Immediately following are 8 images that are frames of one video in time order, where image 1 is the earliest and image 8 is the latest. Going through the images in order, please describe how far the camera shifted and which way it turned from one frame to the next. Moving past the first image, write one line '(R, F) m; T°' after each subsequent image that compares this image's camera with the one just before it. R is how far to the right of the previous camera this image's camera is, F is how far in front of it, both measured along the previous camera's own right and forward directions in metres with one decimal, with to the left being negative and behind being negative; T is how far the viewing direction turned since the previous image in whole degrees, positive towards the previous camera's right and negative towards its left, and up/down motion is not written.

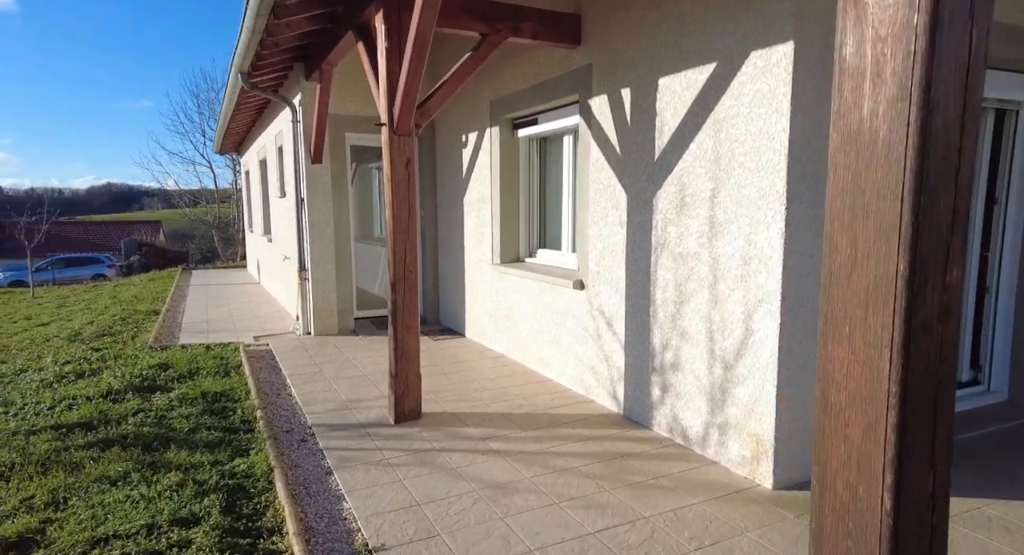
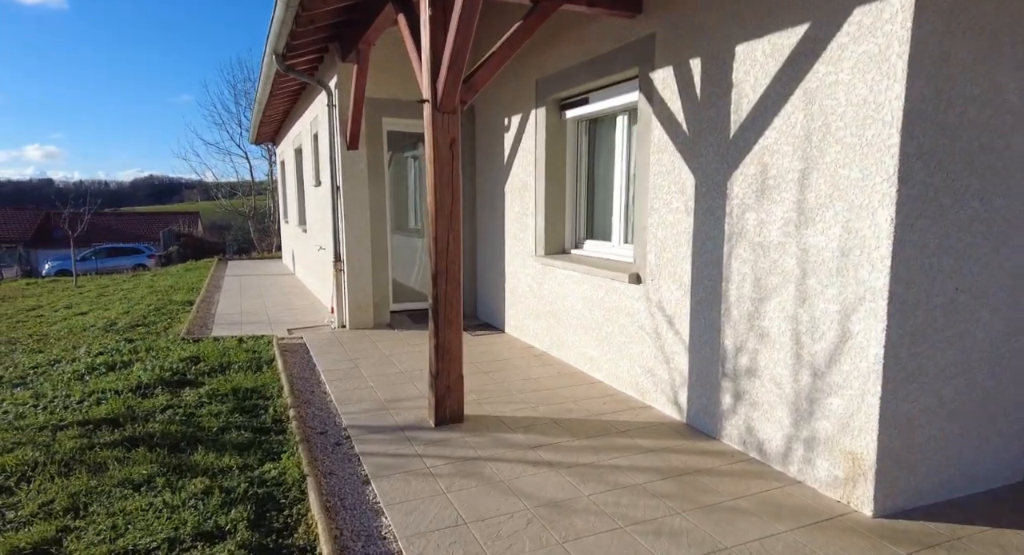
(-0.1, +0.4) m; -3°
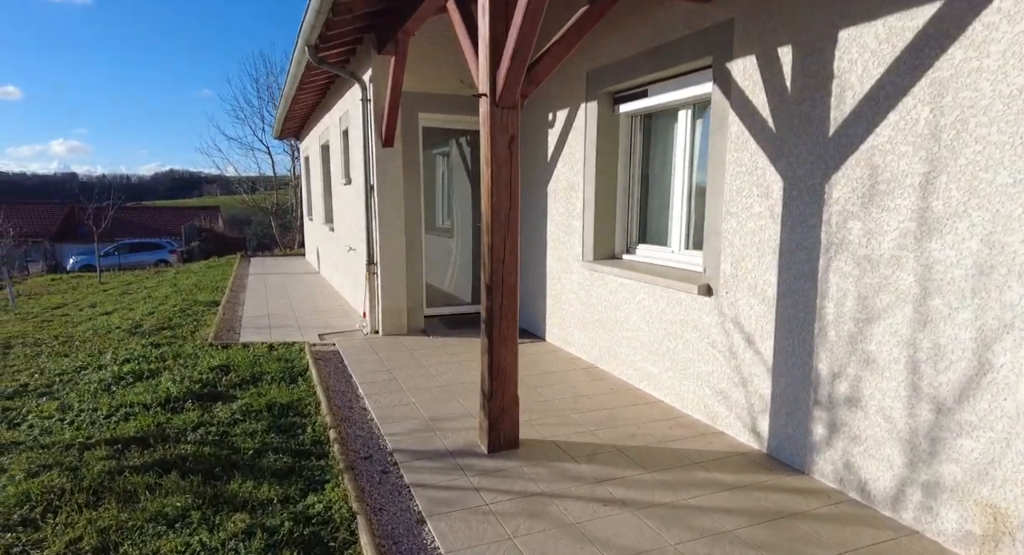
(-0.2, +0.3) m; -1°
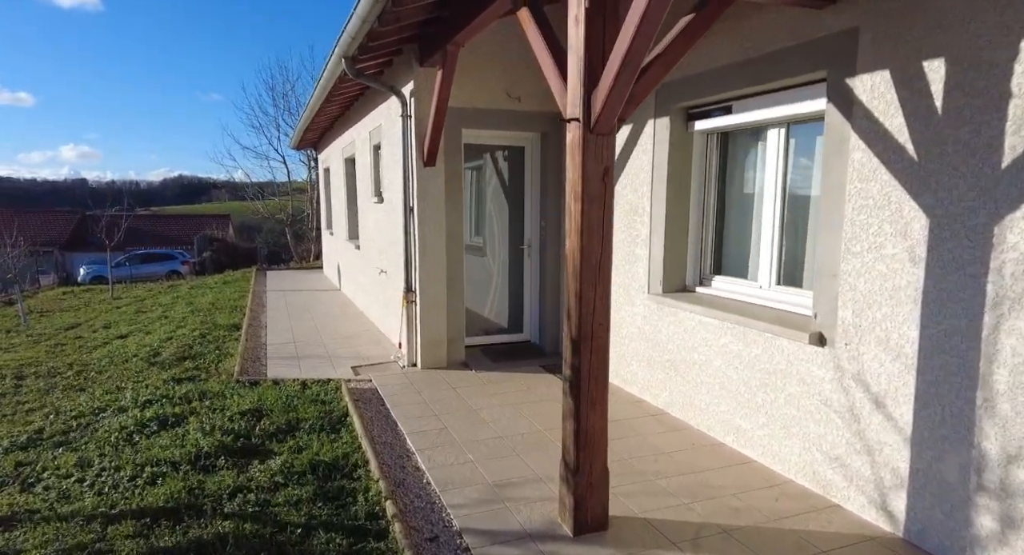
(-0.4, +0.5) m; -1°
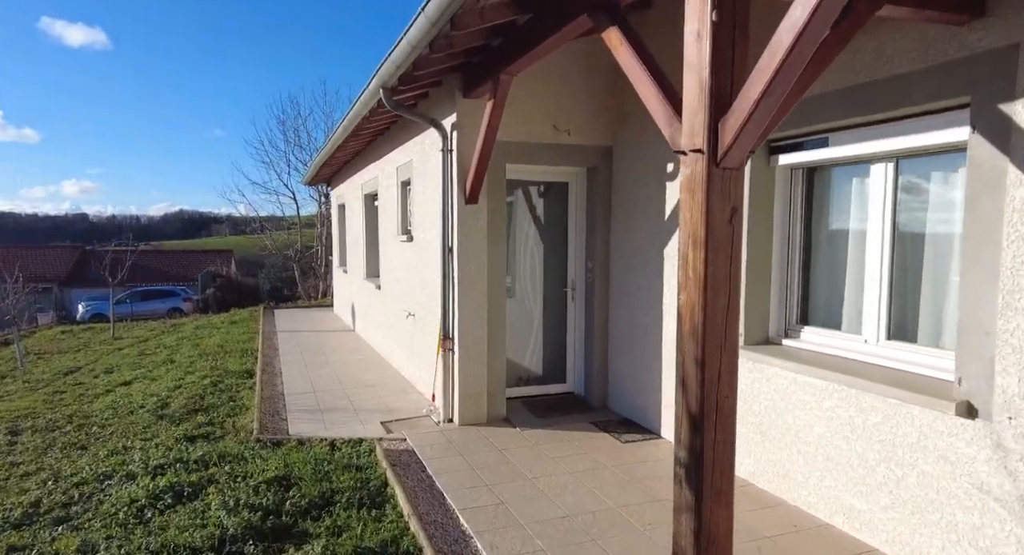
(-0.4, +0.5) m; 0°
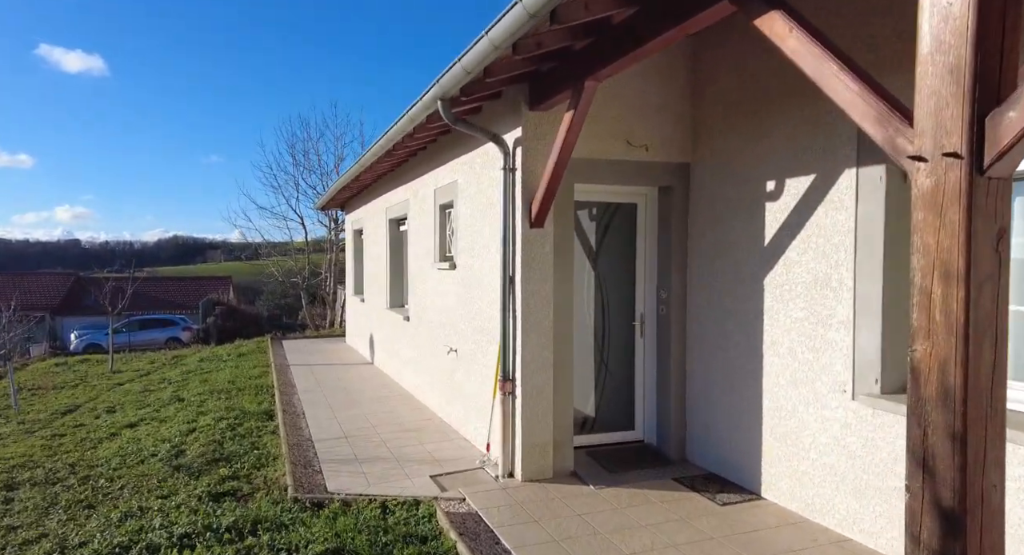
(-0.5, +0.6) m; +1°
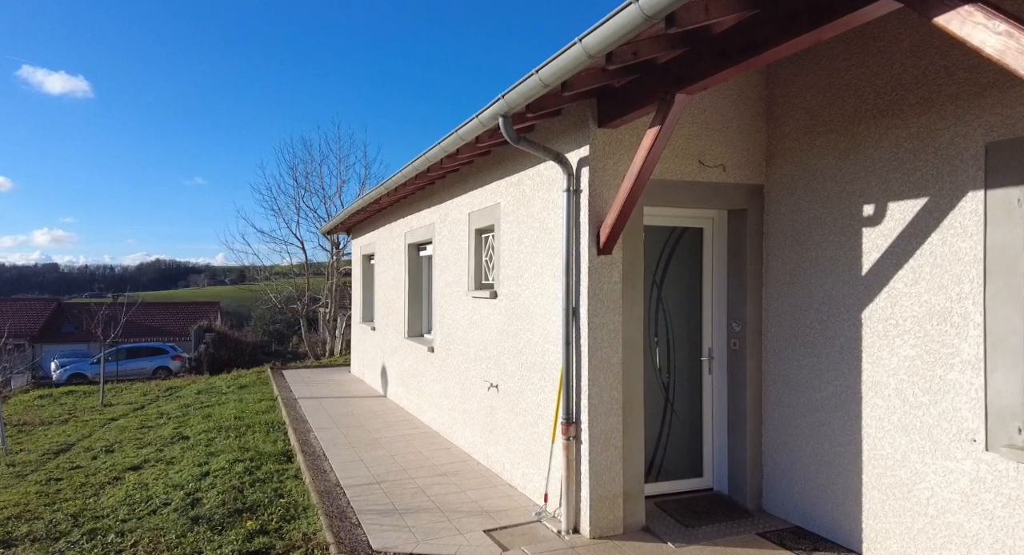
(-0.5, +0.4) m; +1°
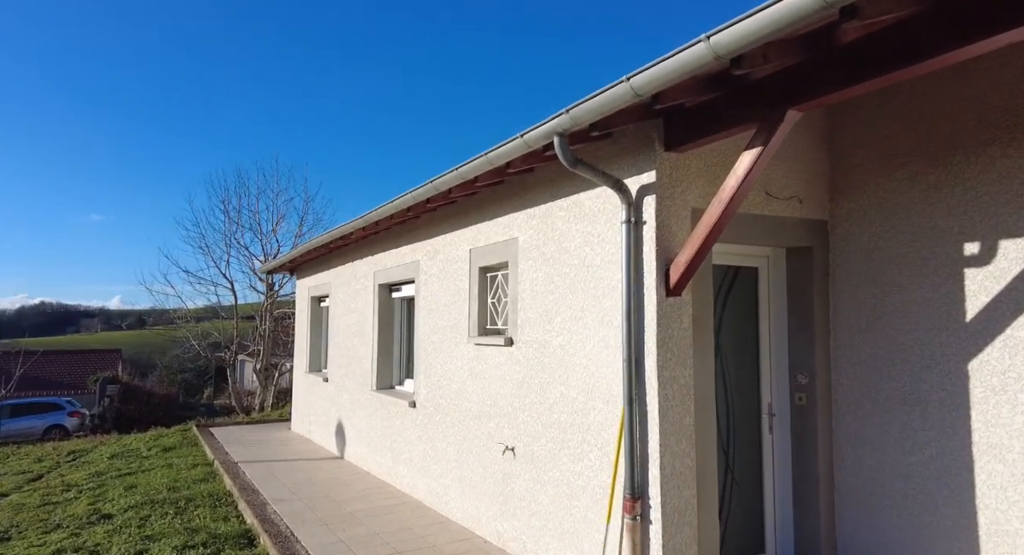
(-0.8, +0.8) m; +7°
